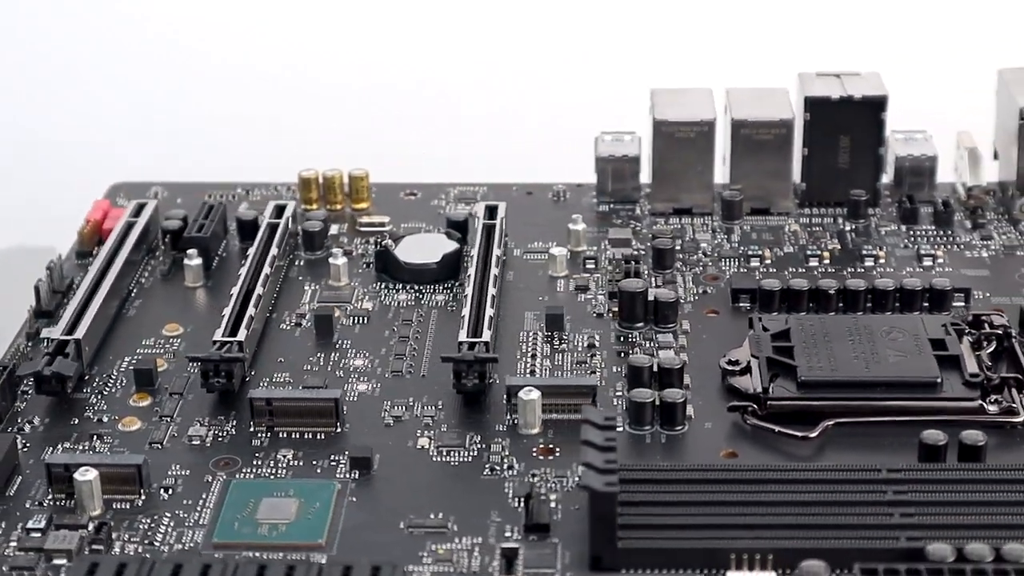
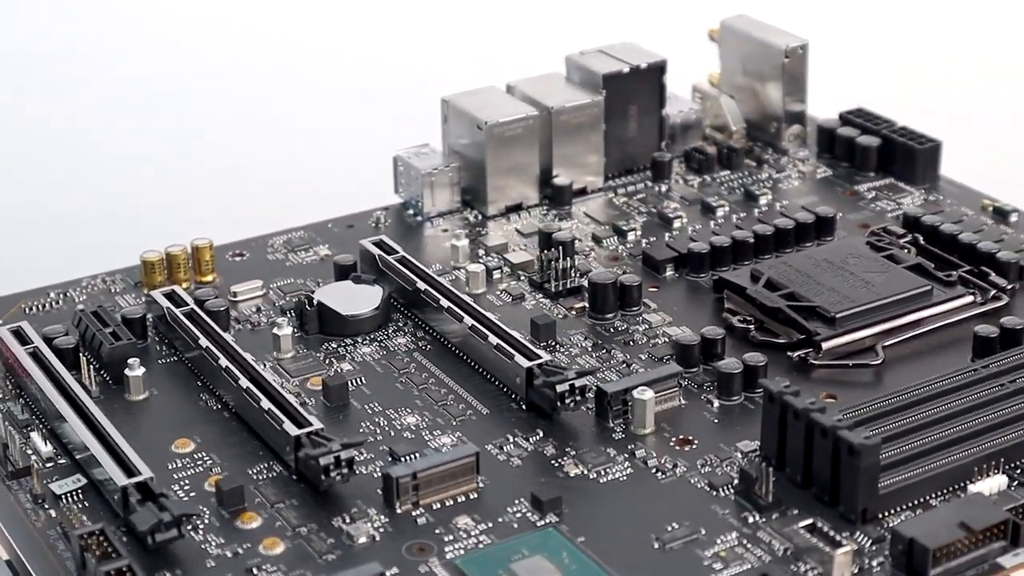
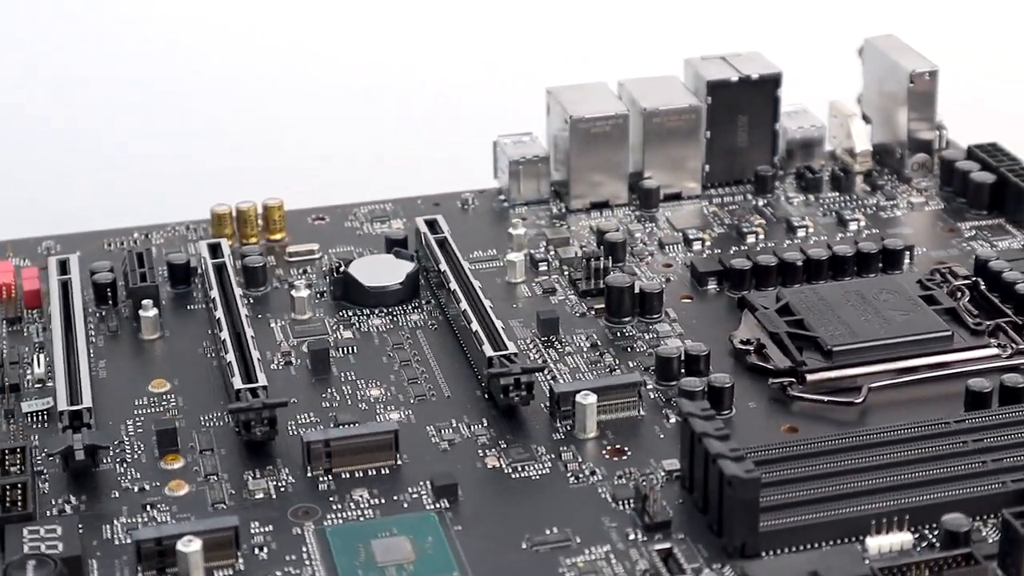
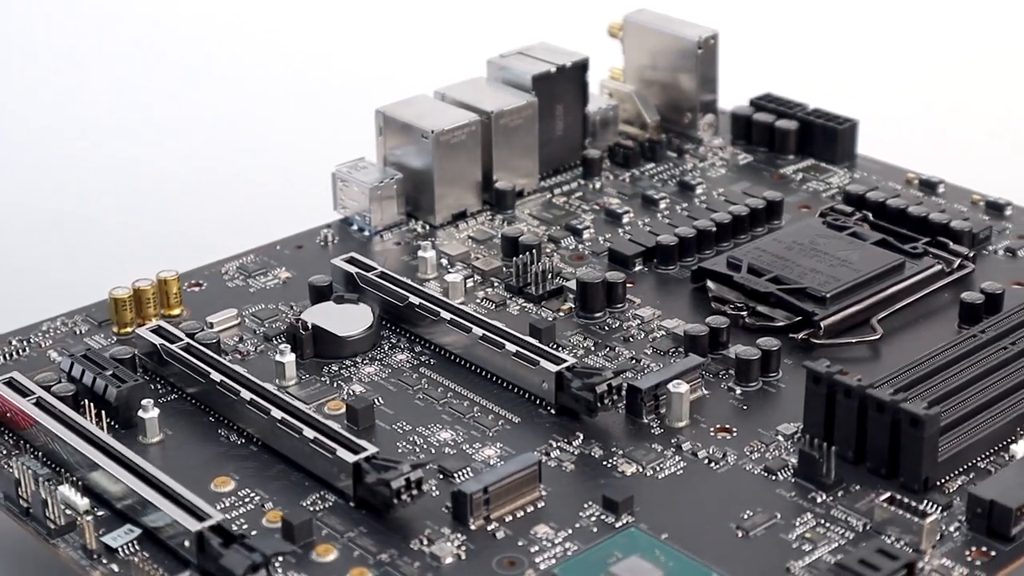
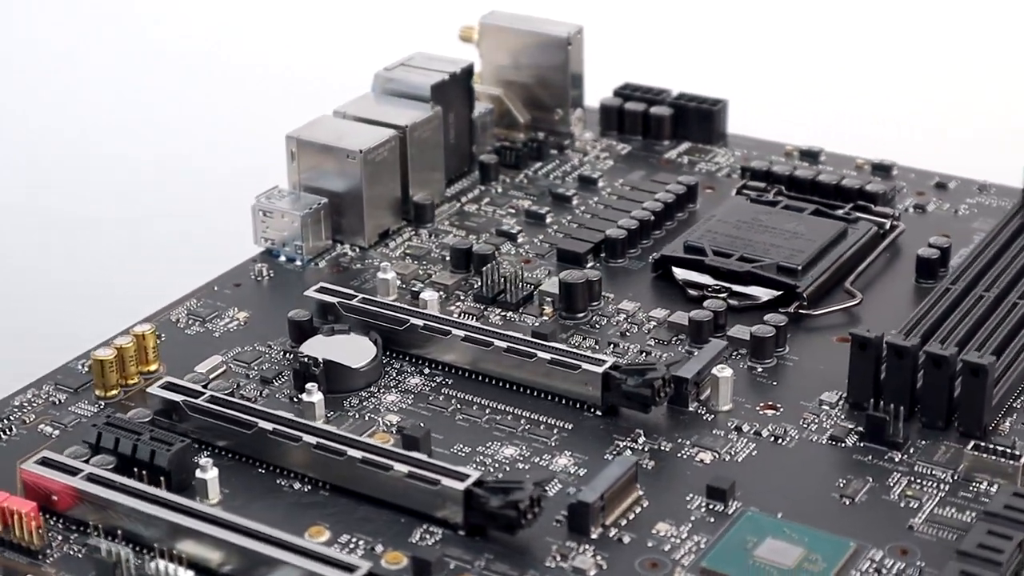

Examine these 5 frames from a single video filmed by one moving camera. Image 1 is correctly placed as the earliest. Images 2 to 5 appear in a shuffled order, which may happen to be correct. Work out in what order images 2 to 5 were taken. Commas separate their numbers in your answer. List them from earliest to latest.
3, 2, 4, 5
